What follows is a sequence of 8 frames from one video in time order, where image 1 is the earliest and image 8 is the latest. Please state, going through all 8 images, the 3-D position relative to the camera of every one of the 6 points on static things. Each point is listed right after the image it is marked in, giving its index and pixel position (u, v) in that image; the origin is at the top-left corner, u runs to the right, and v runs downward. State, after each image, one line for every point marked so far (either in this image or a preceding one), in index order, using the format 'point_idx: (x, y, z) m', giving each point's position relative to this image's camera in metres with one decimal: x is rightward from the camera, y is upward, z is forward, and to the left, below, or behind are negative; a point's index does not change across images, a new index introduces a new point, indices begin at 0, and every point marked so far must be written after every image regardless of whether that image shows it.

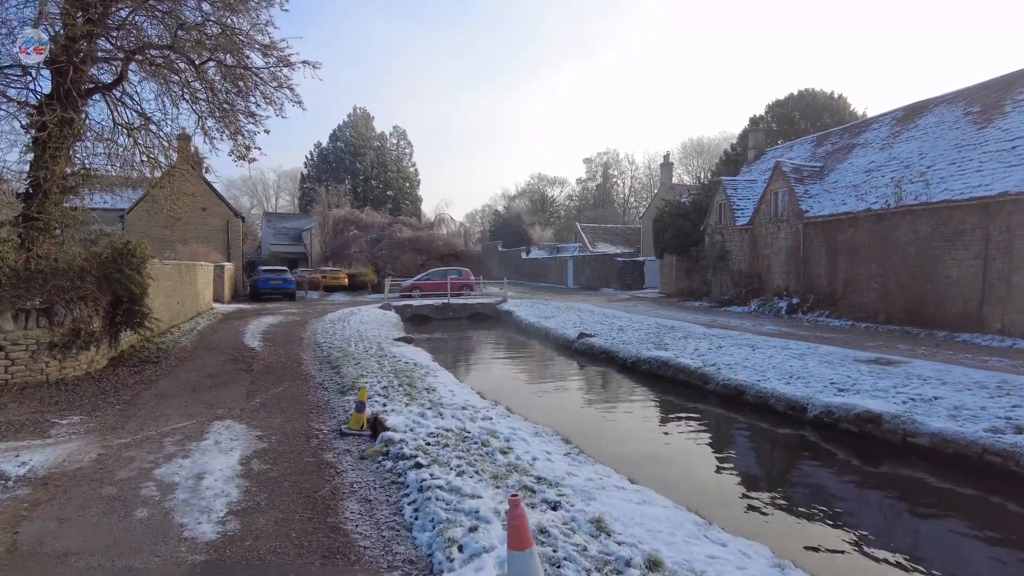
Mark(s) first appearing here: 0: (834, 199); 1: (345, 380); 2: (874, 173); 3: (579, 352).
0: (+10.0, +2.8, +19.8) m
1: (-2.4, -1.4, +9.4) m
2: (+10.8, +3.4, +18.9) m
3: (+1.7, -1.6, +16.3) m
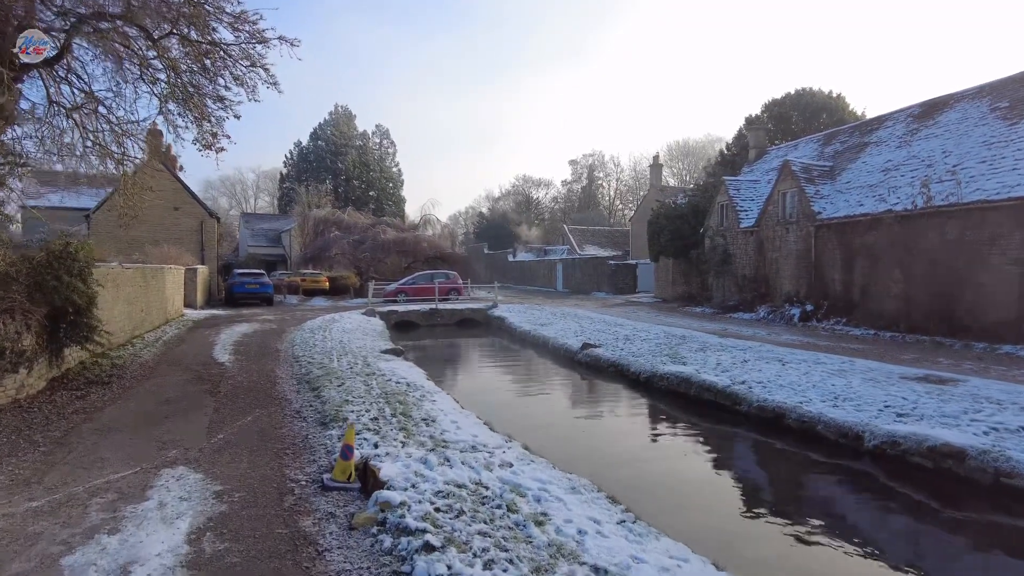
0: (+9.8, +2.6, +18.7) m
1: (-2.3, -1.5, +7.9) m
2: (+10.7, +3.2, +17.9) m
3: (+1.7, -1.8, +15.0) m
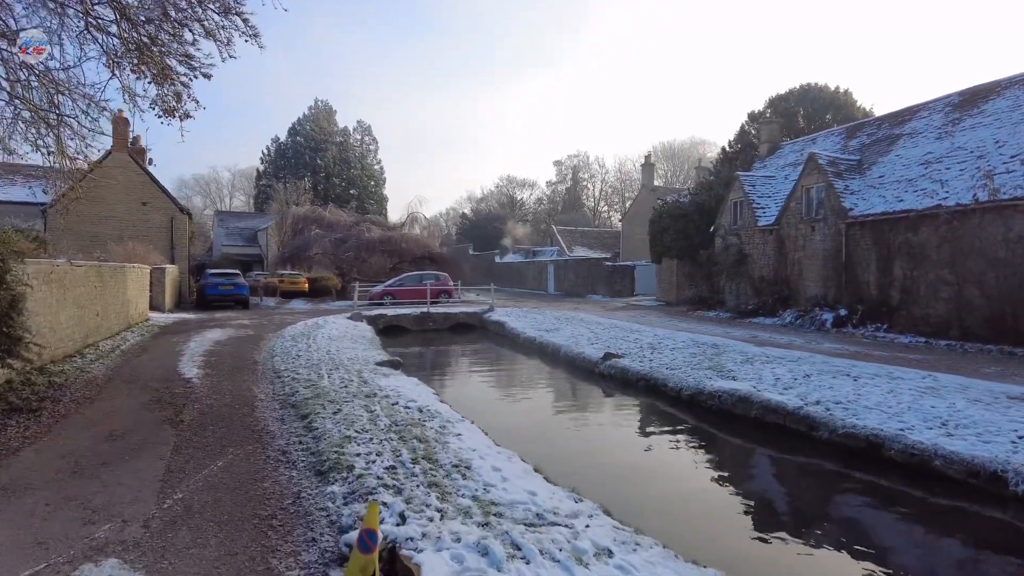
0: (+10.0, +2.5, +17.2) m
1: (-1.8, -1.5, +6.0) m
2: (+10.9, +3.2, +16.4) m
3: (+2.0, -1.8, +13.2) m
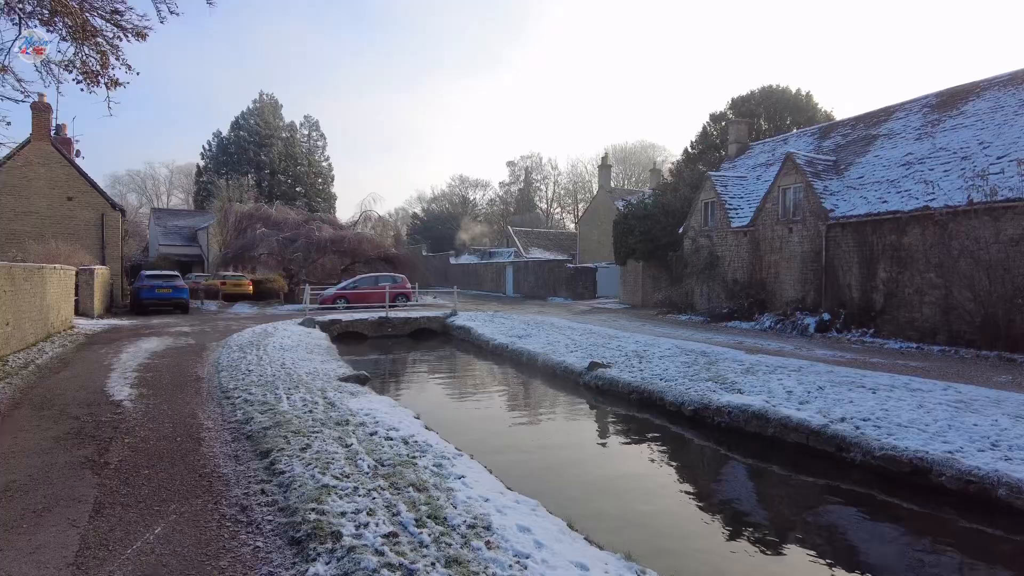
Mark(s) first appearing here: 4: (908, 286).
0: (+9.3, +2.4, +16.7) m
1: (-1.6, -1.6, +4.6) m
2: (+10.2, +3.1, +16.0) m
3: (+1.6, -1.9, +12.1) m
4: (+9.3, 0.0, +15.1) m
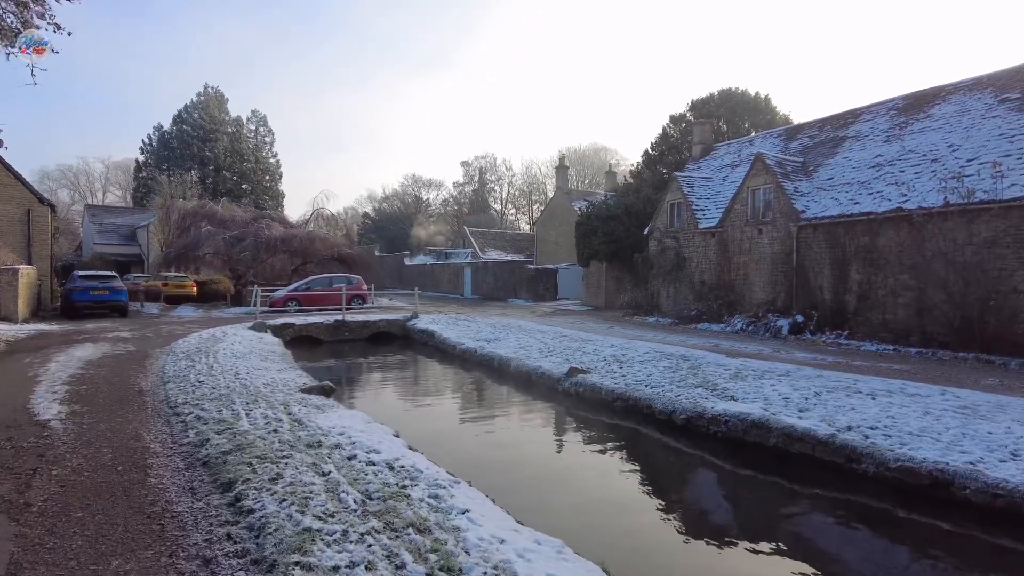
0: (+8.5, +2.4, +16.7) m
1: (-1.4, -1.6, +3.8) m
2: (+9.5, +3.0, +16.0) m
3: (+1.2, -1.9, +11.5) m
4: (+8.7, 0.0, +15.1) m
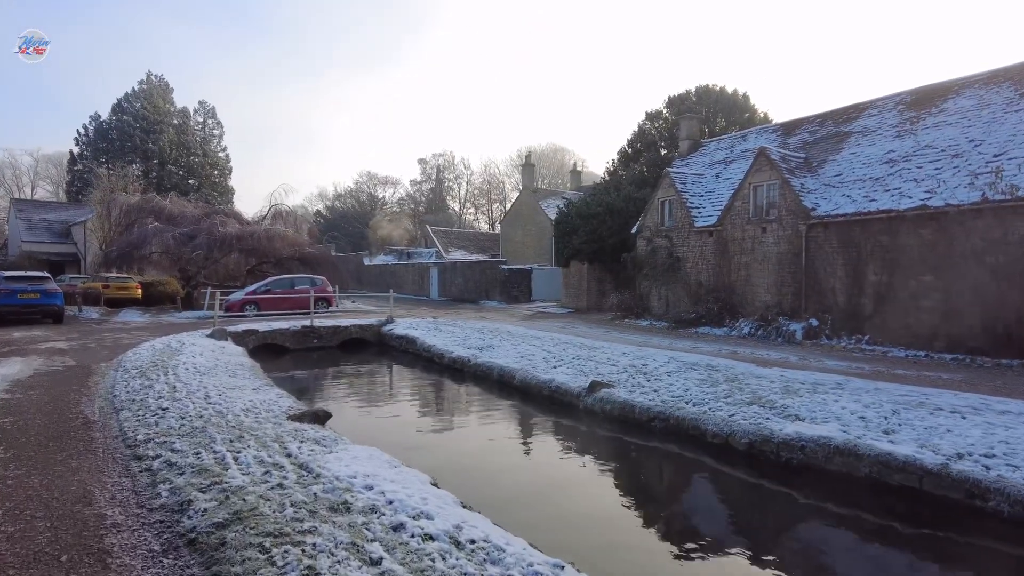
0: (+8.3, +2.3, +15.8) m
1: (-0.6, -1.6, +2.2) m
2: (+9.4, +3.0, +15.2) m
3: (+1.5, -2.0, +10.1) m
4: (+8.6, 0.0, +14.2) m
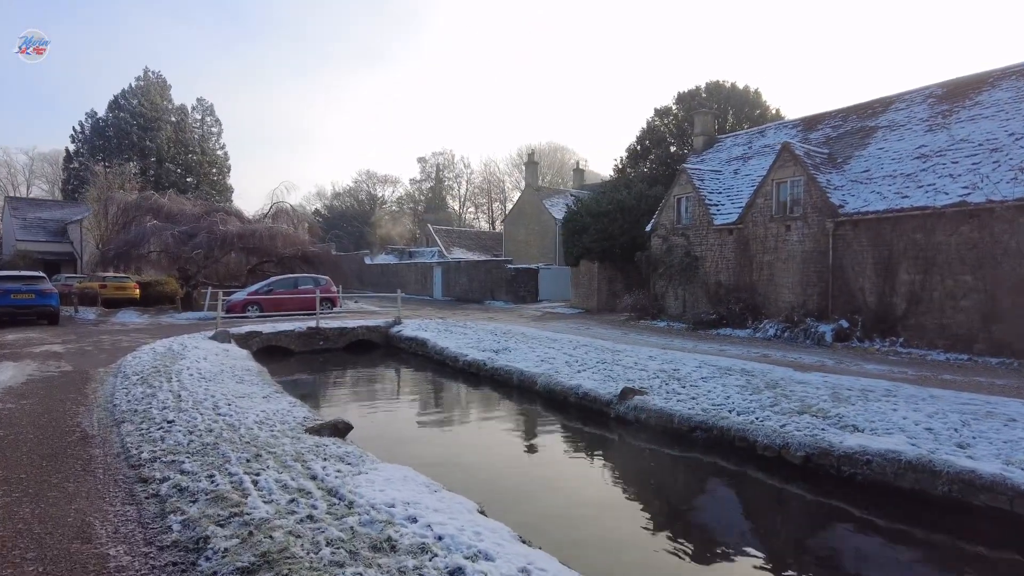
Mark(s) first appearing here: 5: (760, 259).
0: (+8.7, +2.3, +15.2) m
1: (-0.1, -1.6, +1.5) m
2: (+9.8, +3.0, +14.6) m
3: (+1.9, -2.0, +9.4) m
4: (+9.0, 0.0, +13.6) m
5: (+6.9, +0.8, +17.6) m
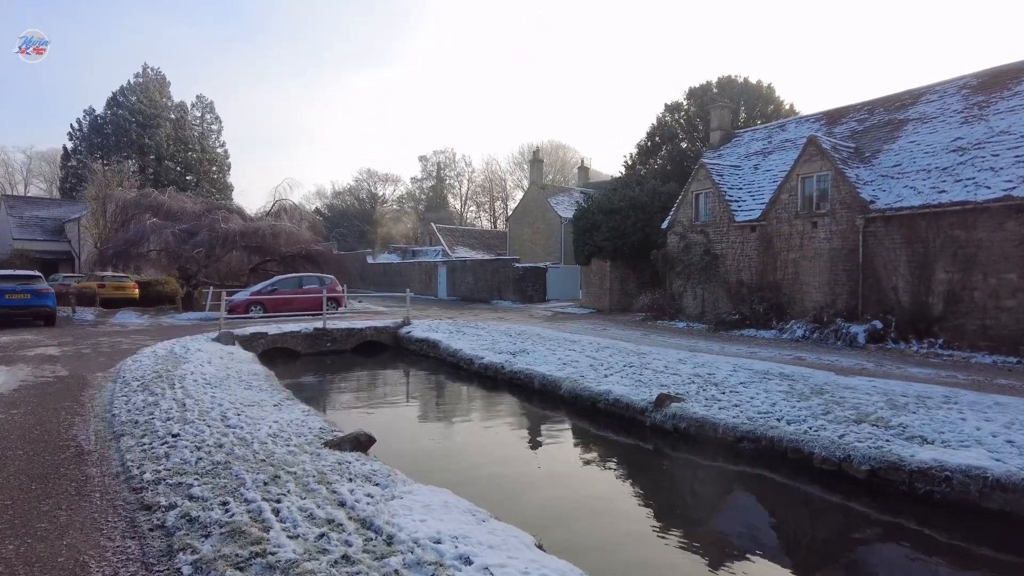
0: (+9.1, +2.4, +14.5) m
1: (+0.3, -1.6, +0.9) m
2: (+10.2, +3.0, +14.0) m
3: (+2.3, -2.0, +8.8) m
4: (+9.4, 0.0, +12.9) m
5: (+7.3, +0.8, +16.9) m
